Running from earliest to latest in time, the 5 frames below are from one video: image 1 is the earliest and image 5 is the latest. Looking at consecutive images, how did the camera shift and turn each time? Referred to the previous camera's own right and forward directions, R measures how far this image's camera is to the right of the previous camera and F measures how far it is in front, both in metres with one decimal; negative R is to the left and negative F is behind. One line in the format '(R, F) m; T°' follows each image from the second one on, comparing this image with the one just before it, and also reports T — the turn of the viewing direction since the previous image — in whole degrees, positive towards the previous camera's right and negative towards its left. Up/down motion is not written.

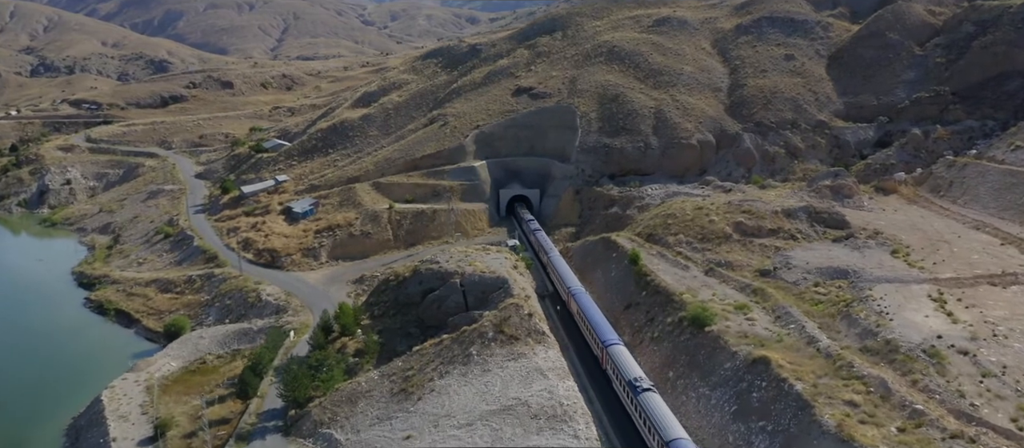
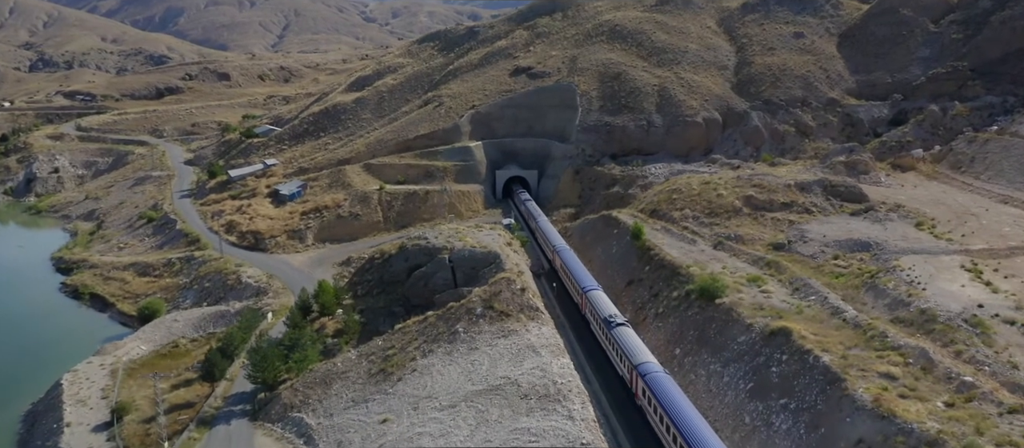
(+0.7, +3.2) m; 0°
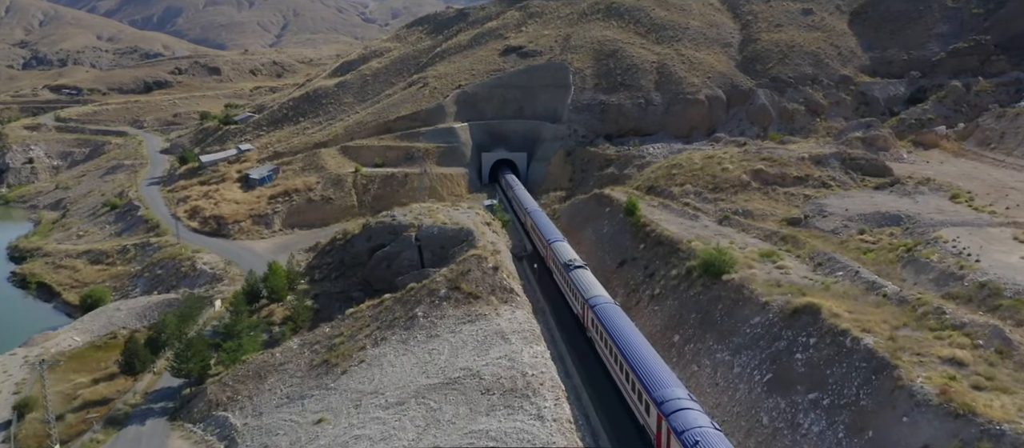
(+1.5, +5.0) m; 0°
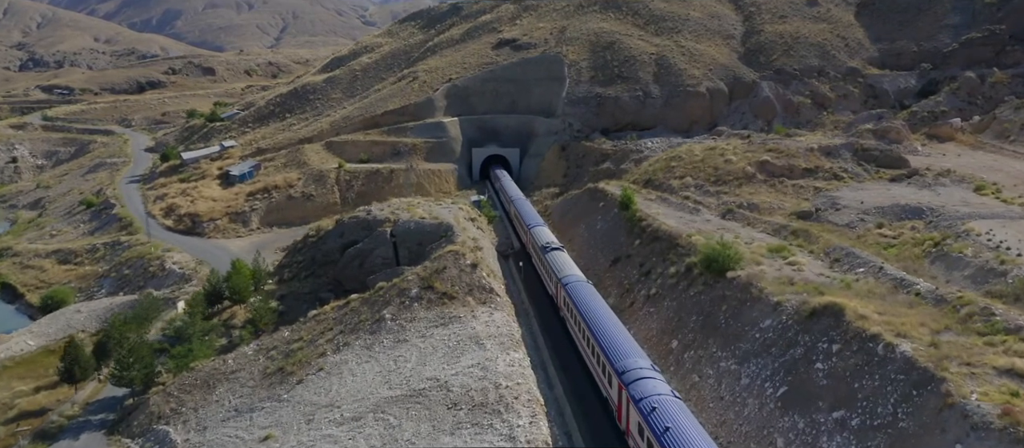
(+0.9, +2.9) m; 0°
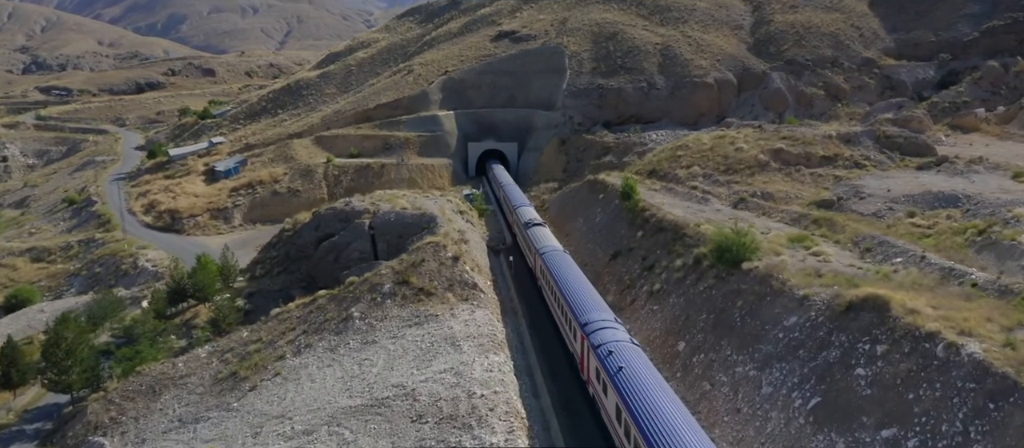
(+0.7, +2.8) m; 0°
